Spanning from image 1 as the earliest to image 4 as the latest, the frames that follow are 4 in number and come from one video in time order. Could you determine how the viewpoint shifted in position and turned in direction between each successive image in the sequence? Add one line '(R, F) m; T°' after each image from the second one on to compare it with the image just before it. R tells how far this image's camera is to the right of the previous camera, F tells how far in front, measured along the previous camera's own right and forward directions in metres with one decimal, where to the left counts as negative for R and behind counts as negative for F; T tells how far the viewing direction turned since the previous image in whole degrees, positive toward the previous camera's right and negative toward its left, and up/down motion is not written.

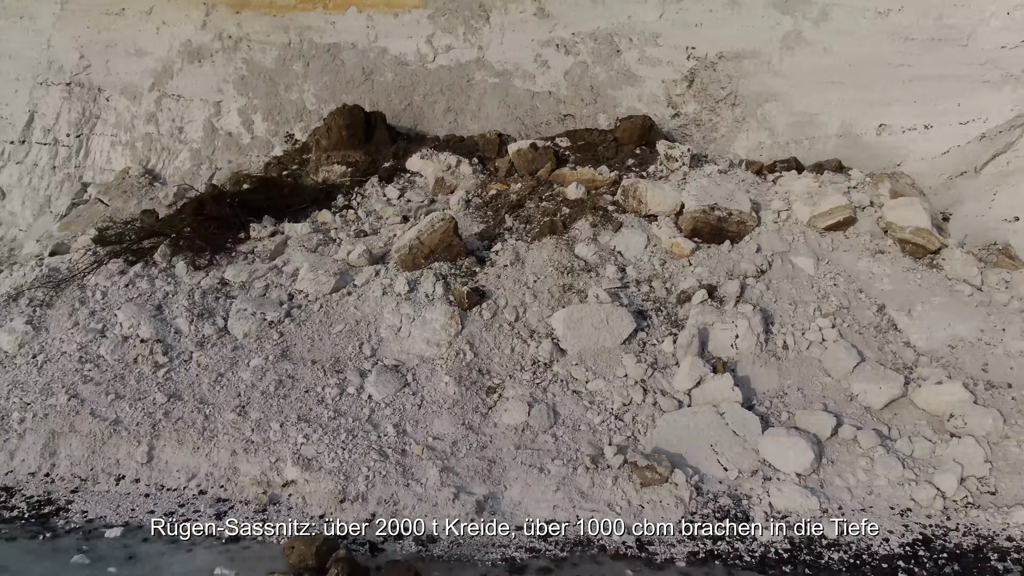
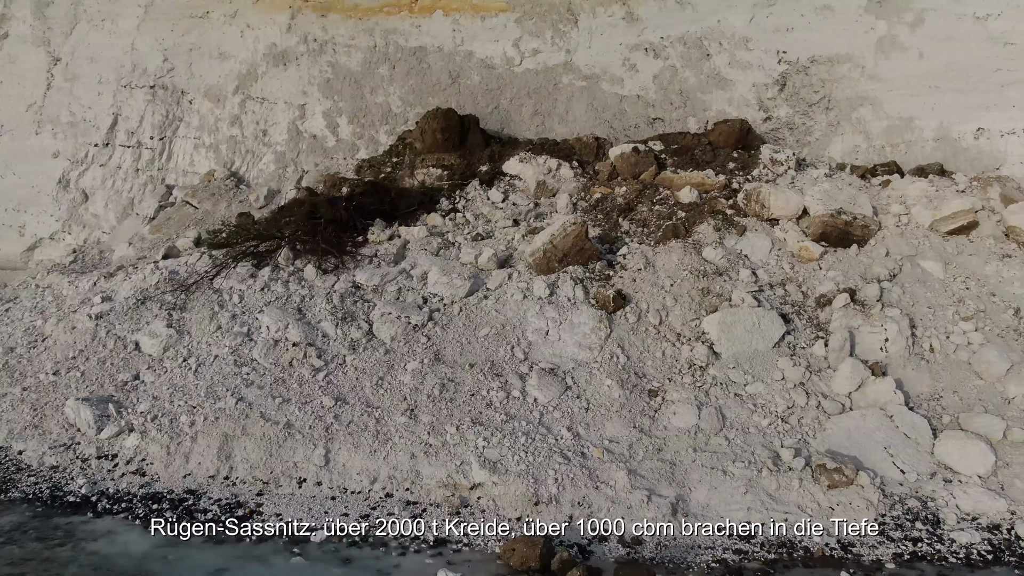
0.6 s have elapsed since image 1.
(-0.8, 0.0) m; 0°
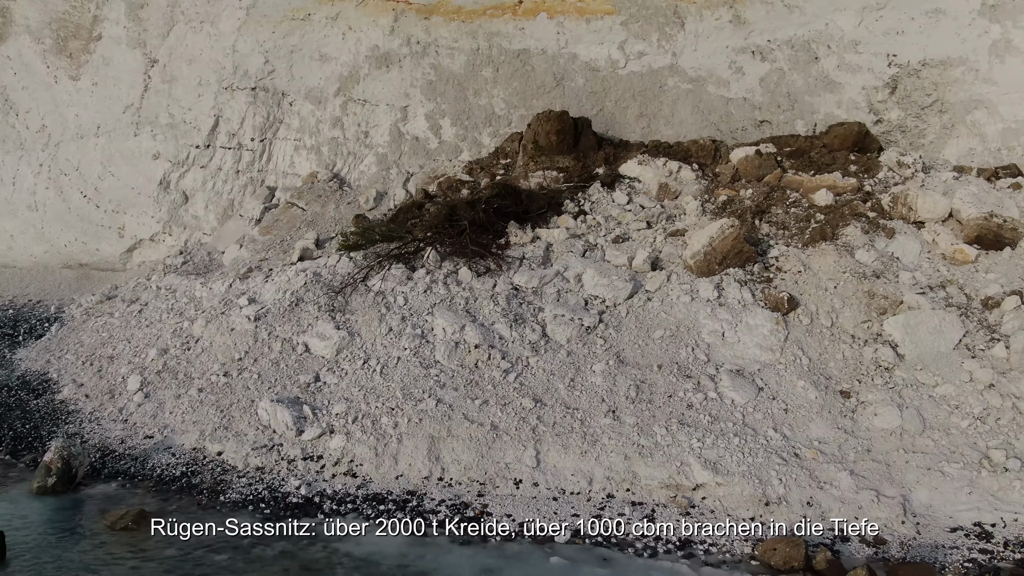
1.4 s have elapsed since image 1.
(-1.0, 0.0) m; 0°
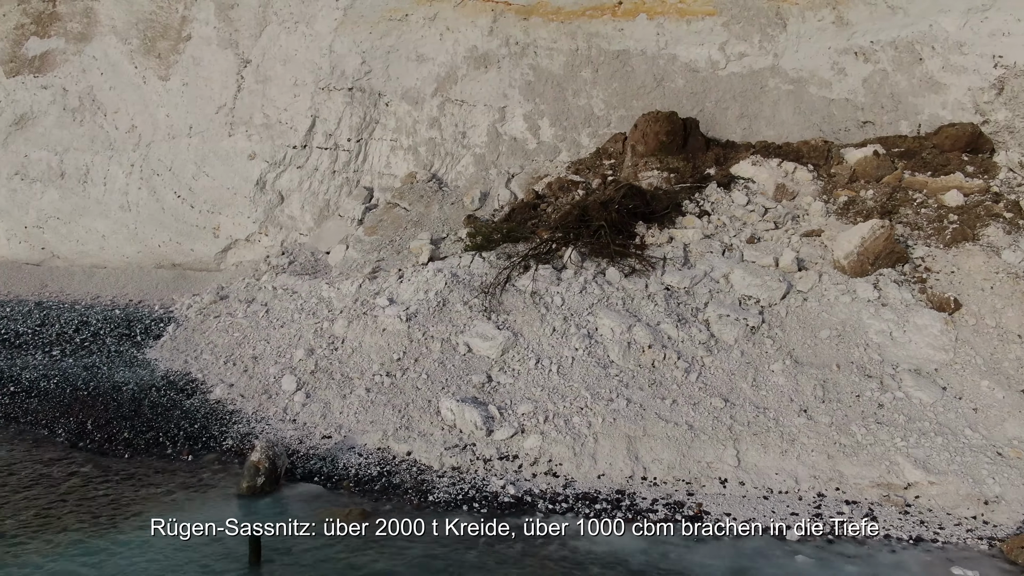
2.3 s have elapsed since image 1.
(-0.9, 0.0) m; 0°
